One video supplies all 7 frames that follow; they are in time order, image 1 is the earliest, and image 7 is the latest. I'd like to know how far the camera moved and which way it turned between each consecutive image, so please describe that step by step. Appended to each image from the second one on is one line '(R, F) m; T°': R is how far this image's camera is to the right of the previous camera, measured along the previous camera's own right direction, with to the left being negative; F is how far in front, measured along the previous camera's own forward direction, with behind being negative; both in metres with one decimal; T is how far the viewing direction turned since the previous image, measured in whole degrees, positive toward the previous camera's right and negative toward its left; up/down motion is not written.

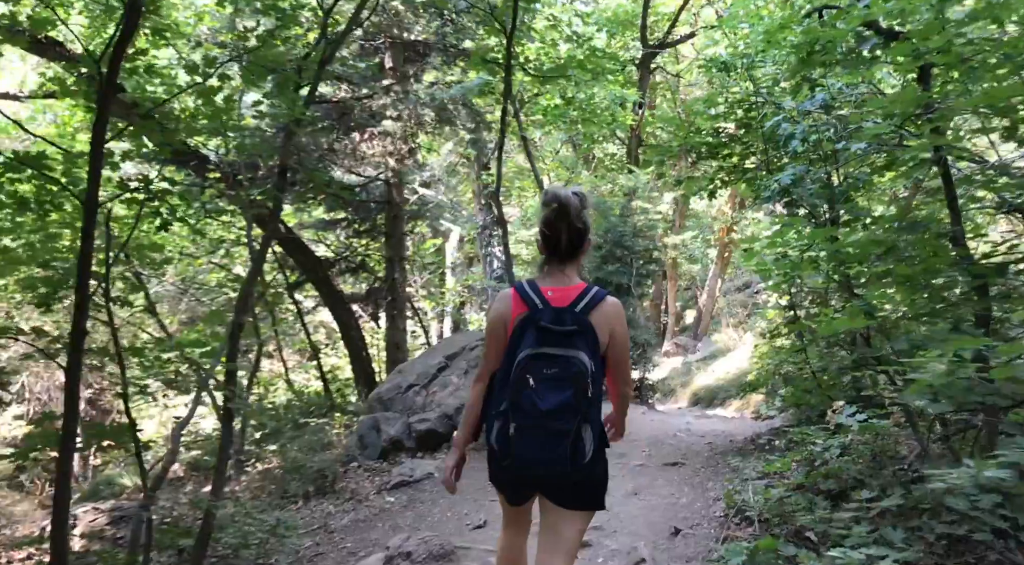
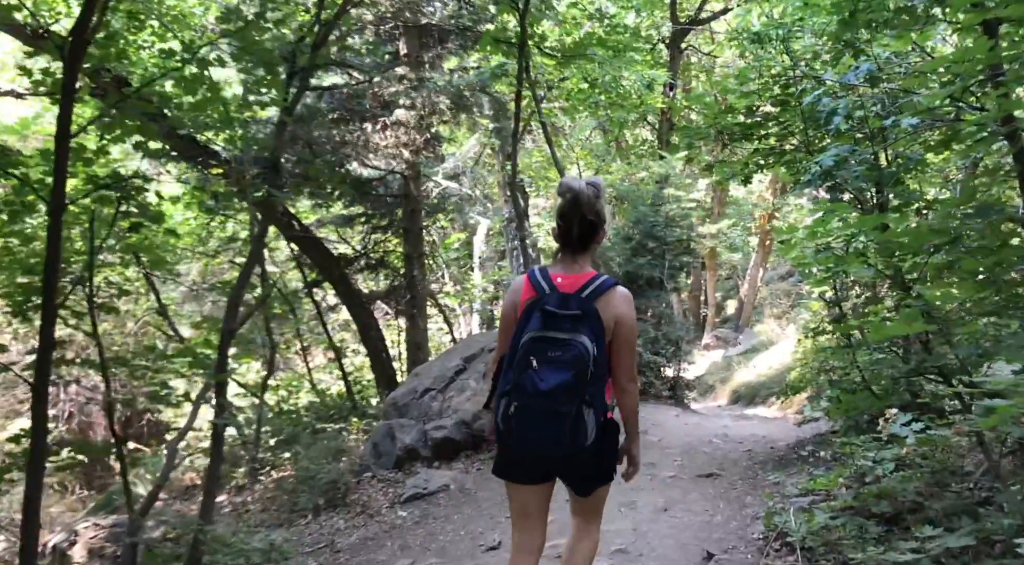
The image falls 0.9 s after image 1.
(+0.2, +0.6) m; -3°
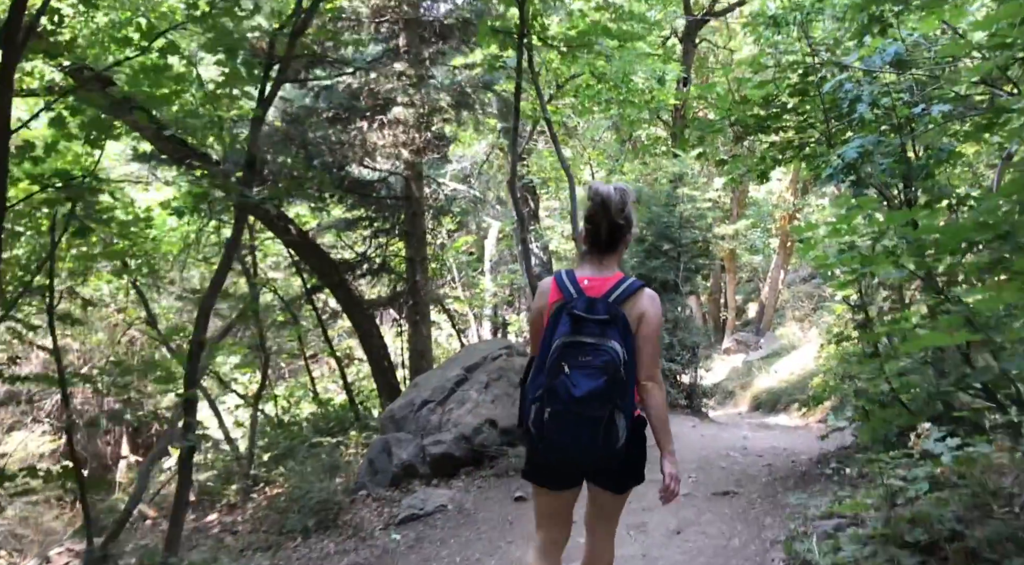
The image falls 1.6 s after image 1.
(+0.2, +0.5) m; -1°
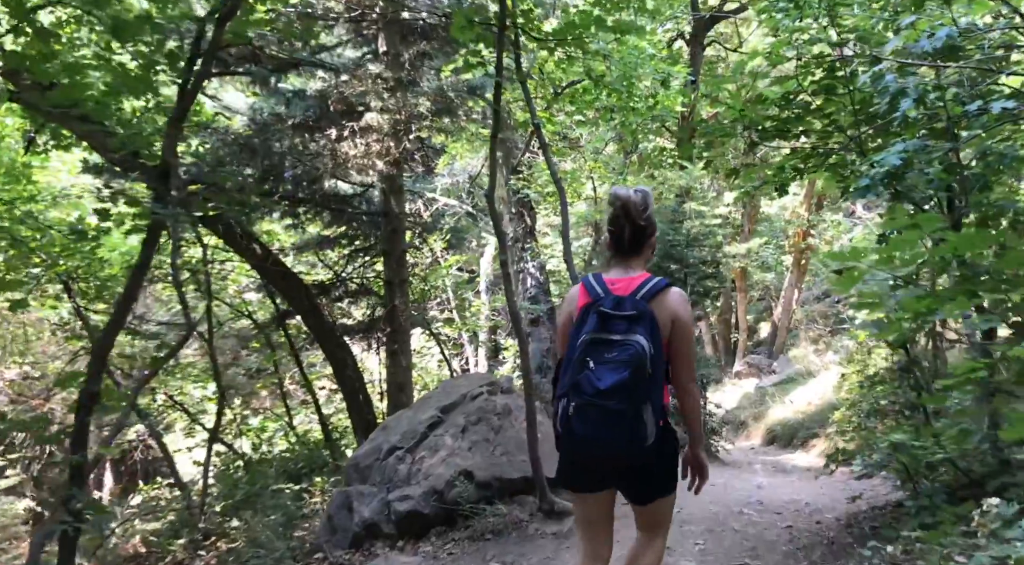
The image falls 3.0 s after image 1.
(+0.2, +1.1) m; -1°
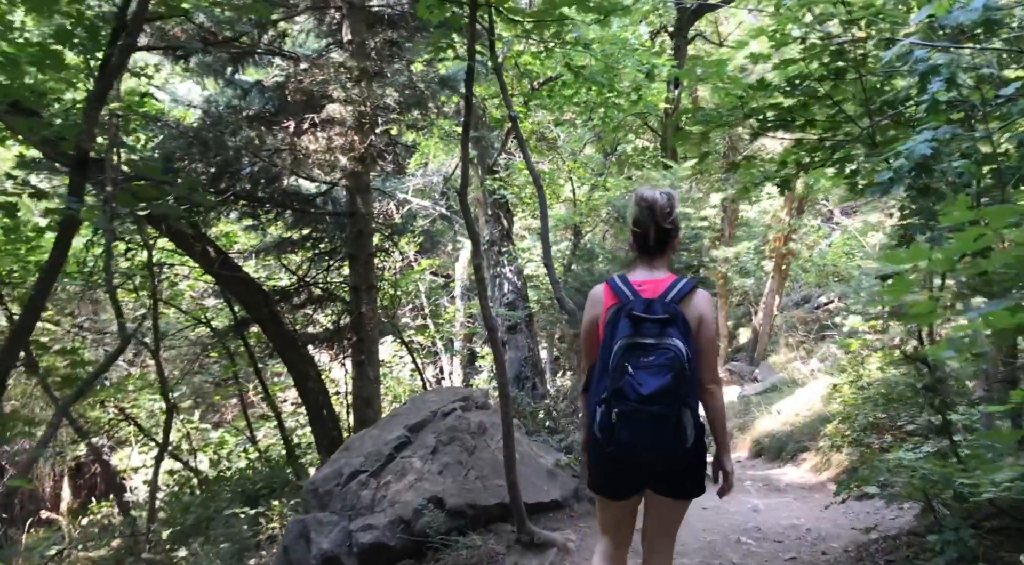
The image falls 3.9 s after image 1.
(0.0, +0.7) m; +2°
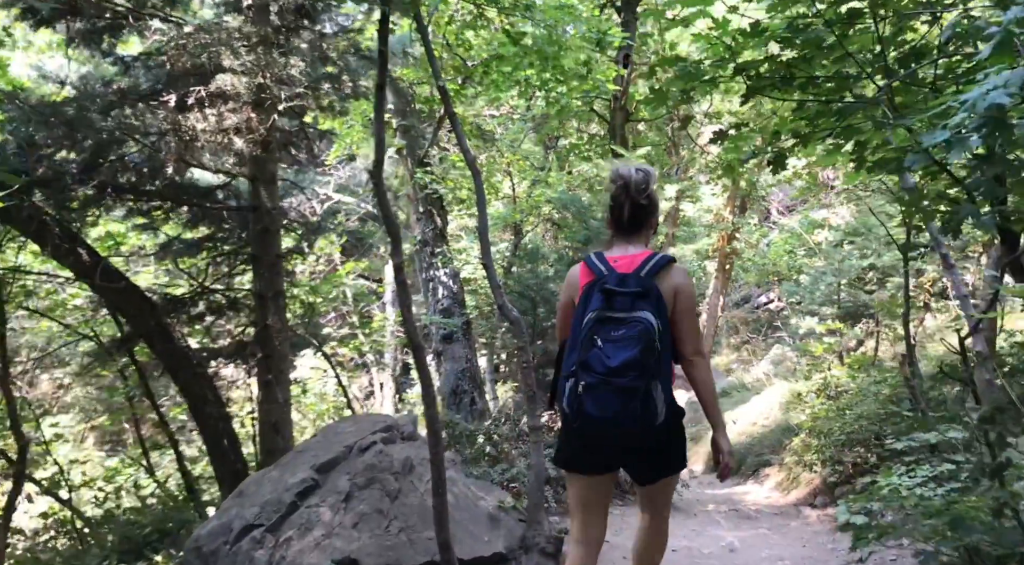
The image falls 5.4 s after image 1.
(0.0, +1.2) m; +4°
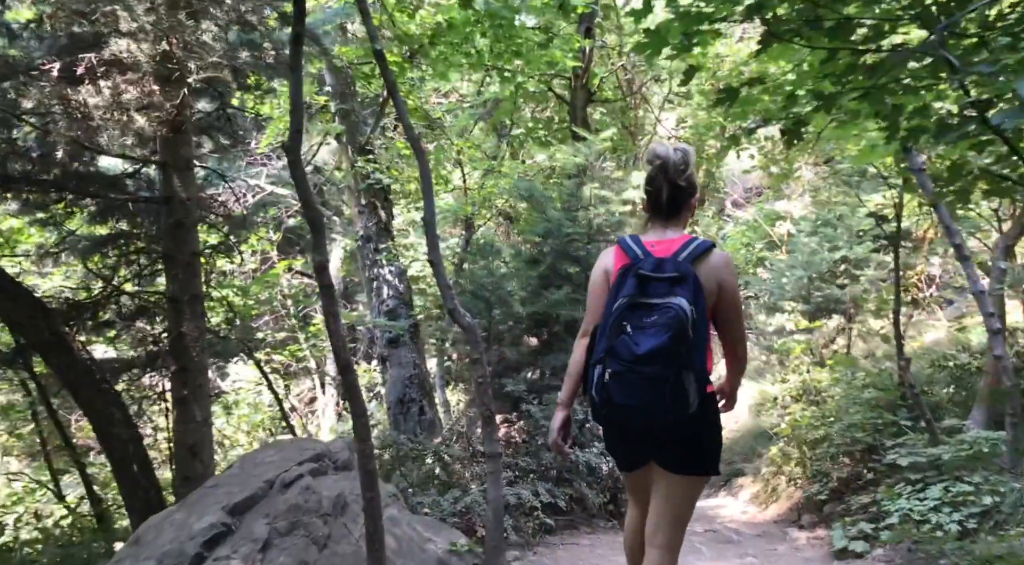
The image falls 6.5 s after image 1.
(0.0, +0.9) m; +3°
